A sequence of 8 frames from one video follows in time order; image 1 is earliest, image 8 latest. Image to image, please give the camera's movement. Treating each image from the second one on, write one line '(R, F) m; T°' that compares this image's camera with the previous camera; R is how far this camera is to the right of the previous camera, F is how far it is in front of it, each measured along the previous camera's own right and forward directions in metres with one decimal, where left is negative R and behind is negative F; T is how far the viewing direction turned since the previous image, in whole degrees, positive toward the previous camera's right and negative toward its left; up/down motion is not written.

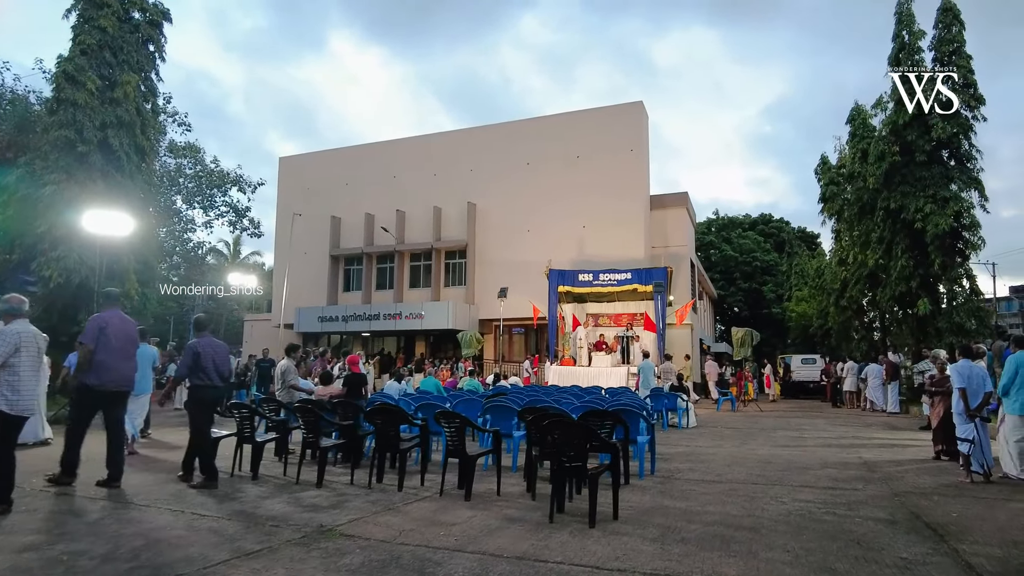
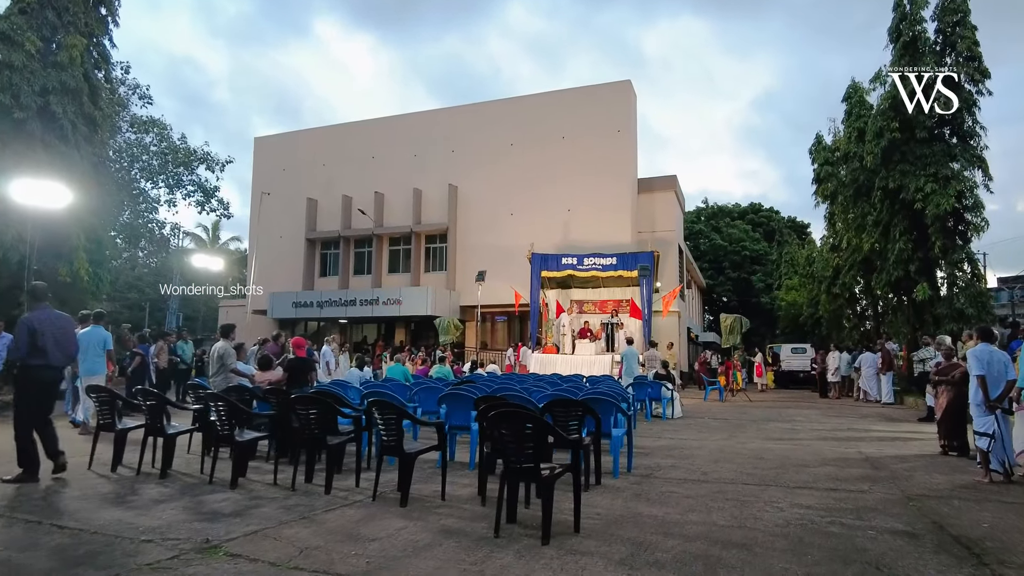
(+0.3, +0.9) m; +1°
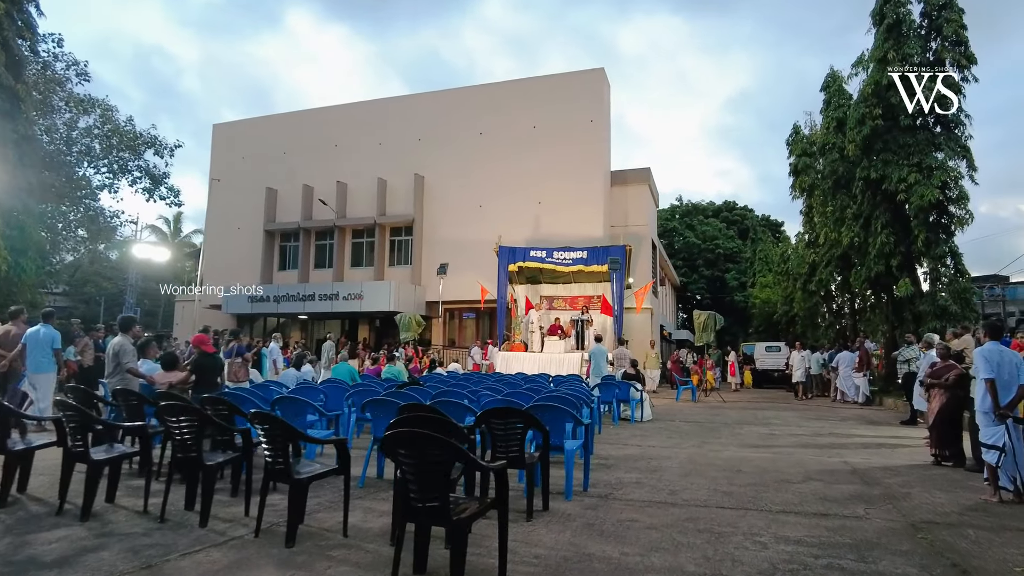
(+0.3, +1.0) m; +2°
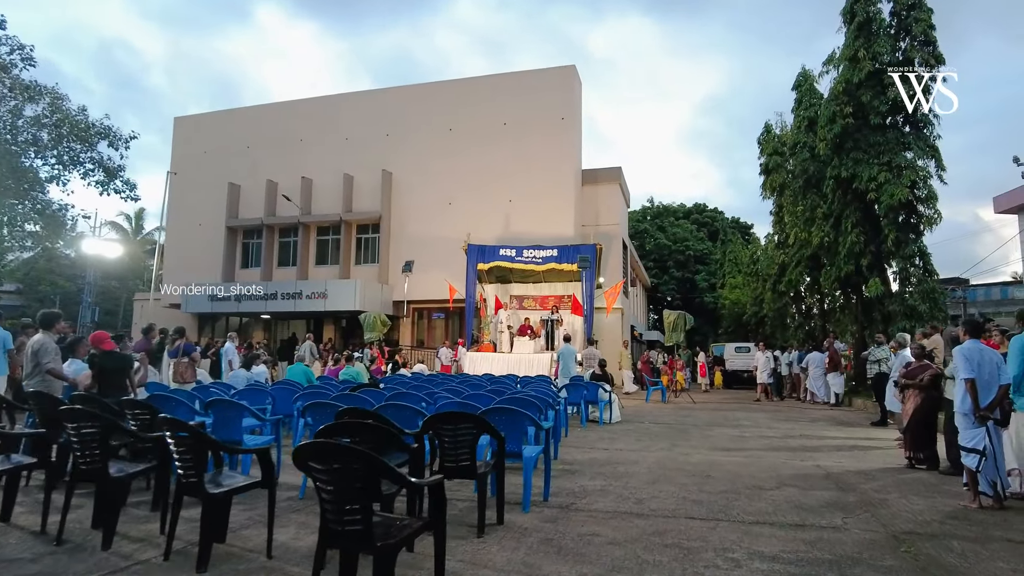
(+0.1, +0.4) m; +2°
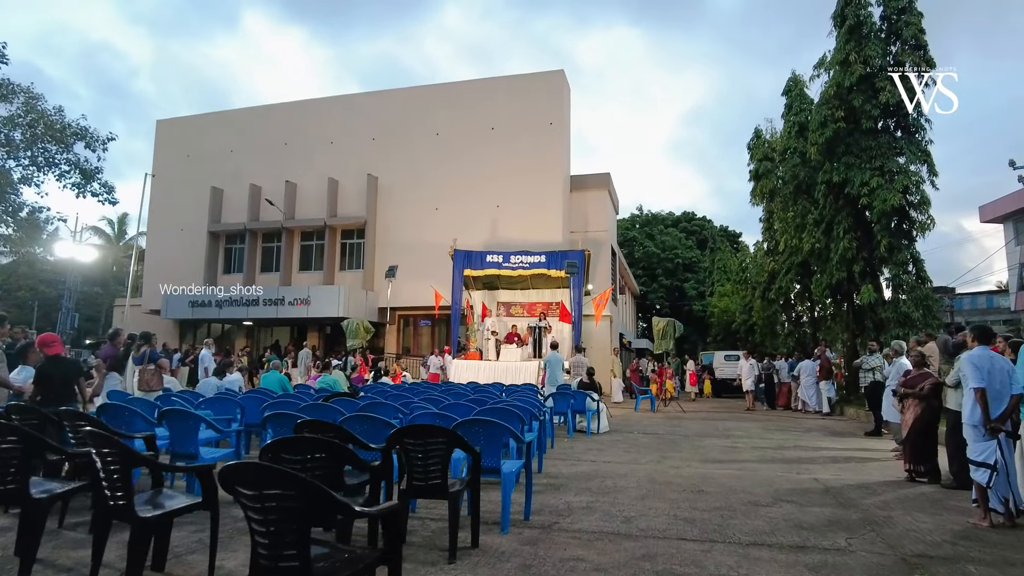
(+0.1, +0.4) m; +1°
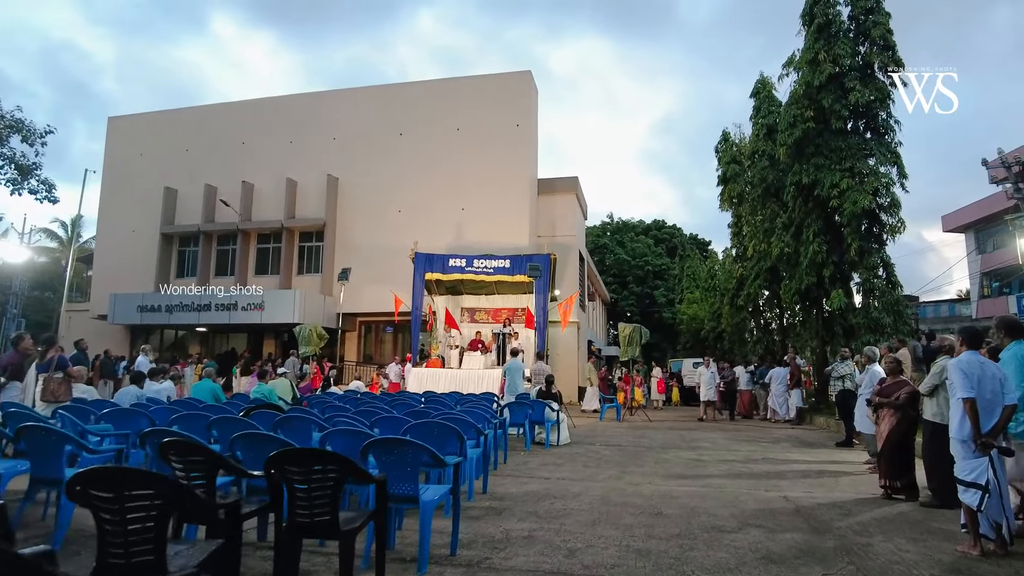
(+0.3, +0.7) m; +2°
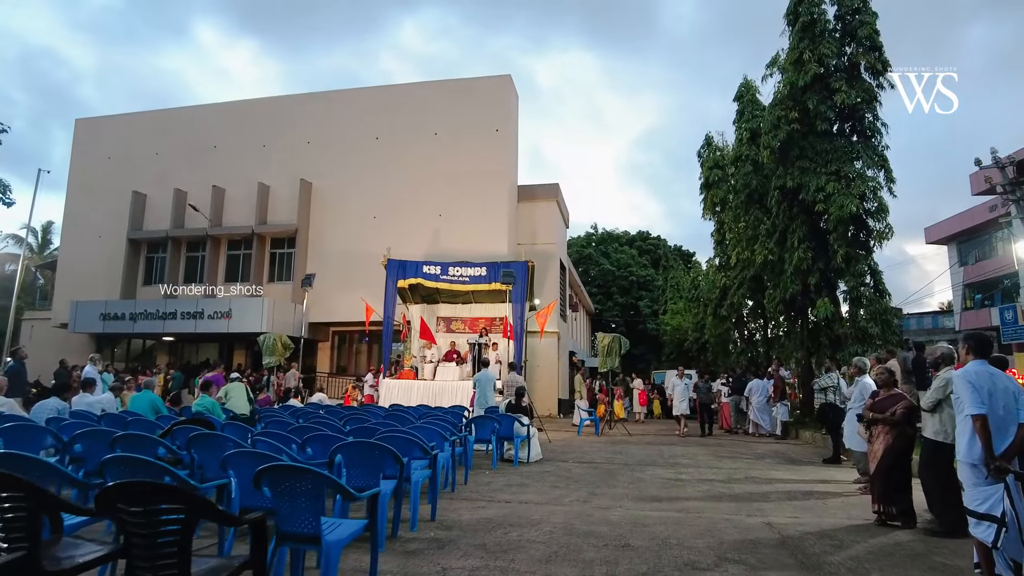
(+0.3, +0.6) m; +1°
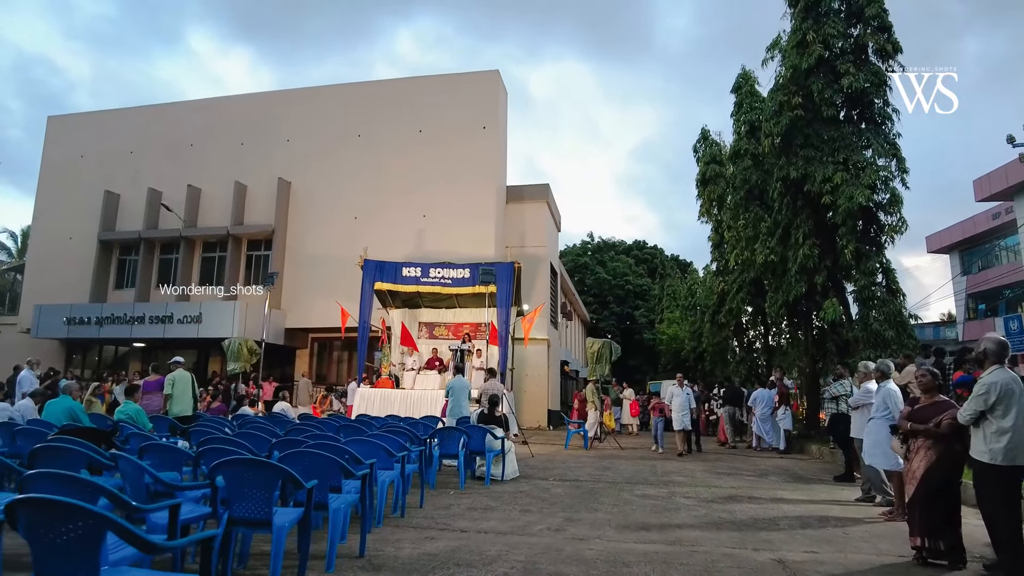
(+0.3, +1.1) m; 0°
